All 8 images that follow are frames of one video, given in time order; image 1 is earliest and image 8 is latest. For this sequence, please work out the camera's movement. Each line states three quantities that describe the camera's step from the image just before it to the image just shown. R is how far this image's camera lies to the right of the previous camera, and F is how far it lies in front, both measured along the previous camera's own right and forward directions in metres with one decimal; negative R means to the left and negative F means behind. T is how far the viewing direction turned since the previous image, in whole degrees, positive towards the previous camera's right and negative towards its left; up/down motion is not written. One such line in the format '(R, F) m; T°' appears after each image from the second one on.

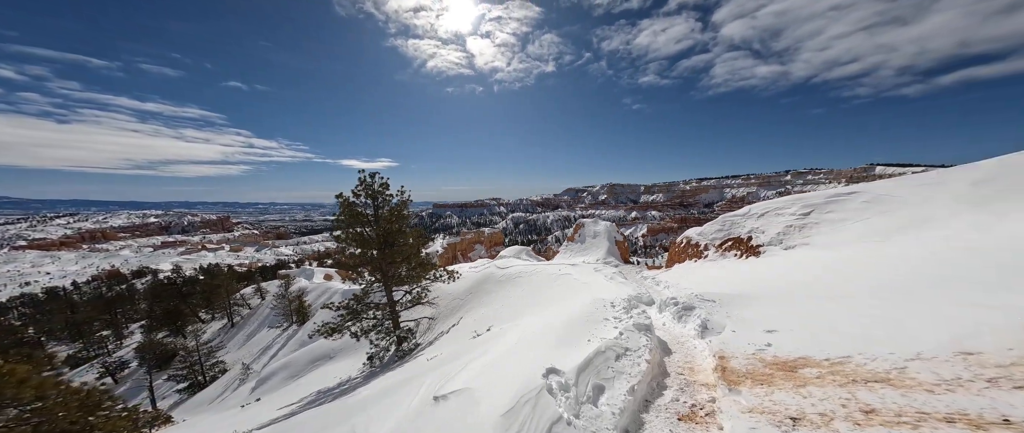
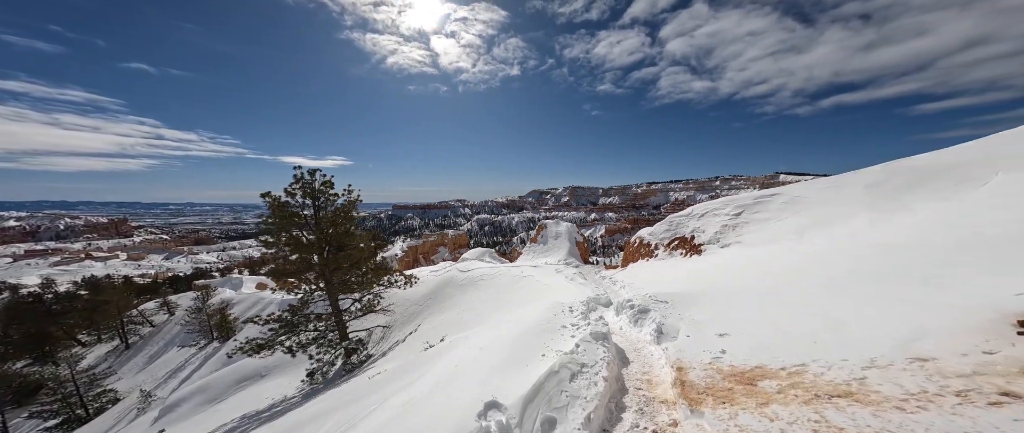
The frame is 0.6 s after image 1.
(+0.2, +0.5) m; +7°
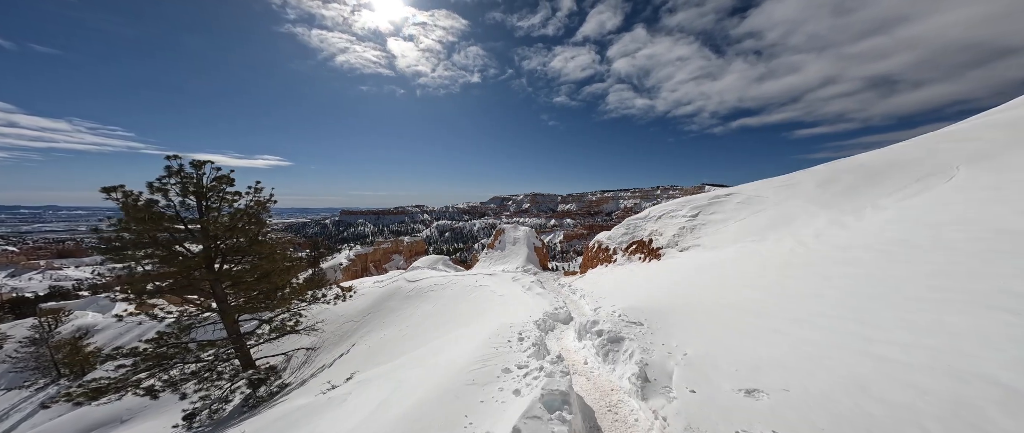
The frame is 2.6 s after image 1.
(+0.6, +2.1) m; +8°
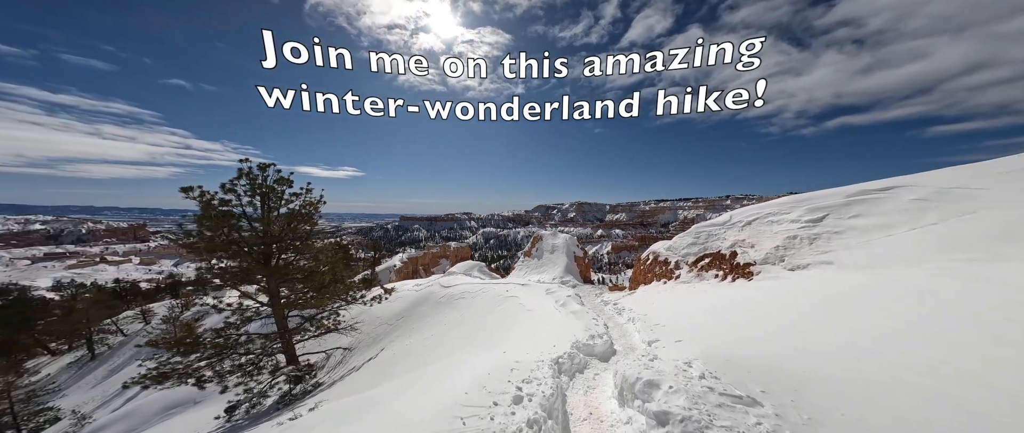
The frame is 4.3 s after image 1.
(+0.6, +2.3) m; -9°
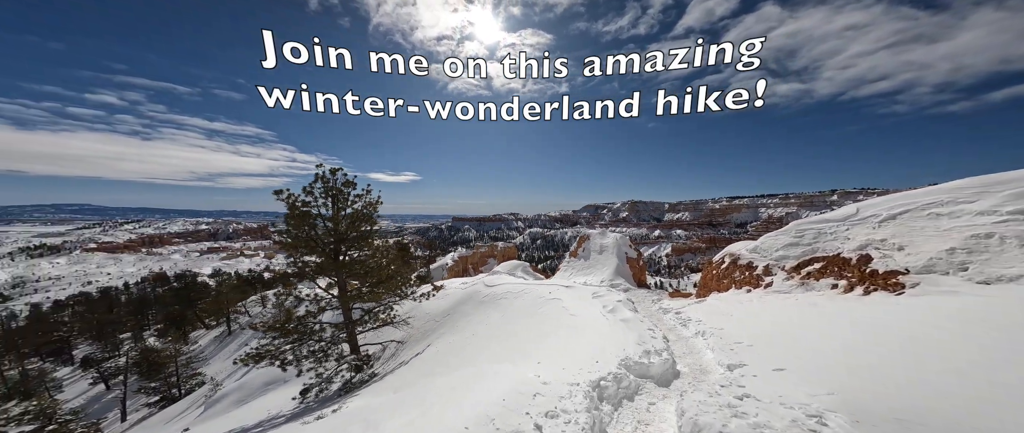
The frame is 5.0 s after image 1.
(+0.2, +1.1) m; -9°
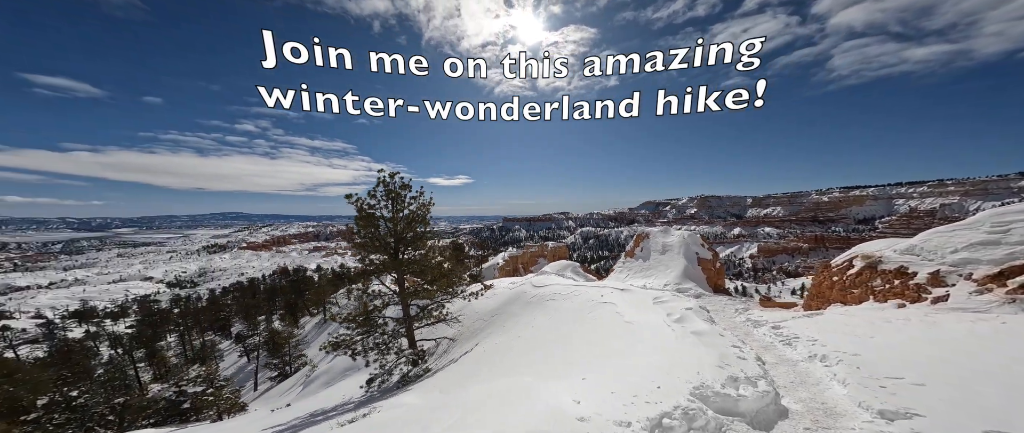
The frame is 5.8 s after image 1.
(+0.2, +1.1) m; -9°
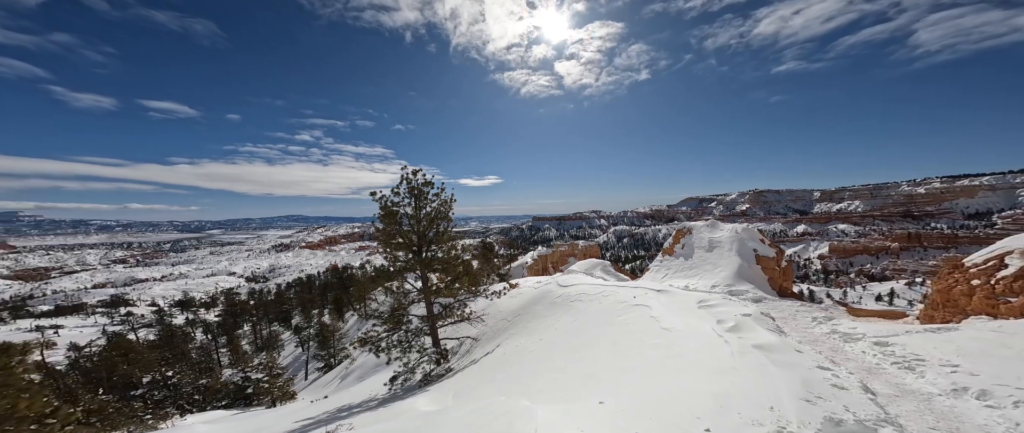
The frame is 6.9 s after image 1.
(+0.6, +1.5) m; -6°
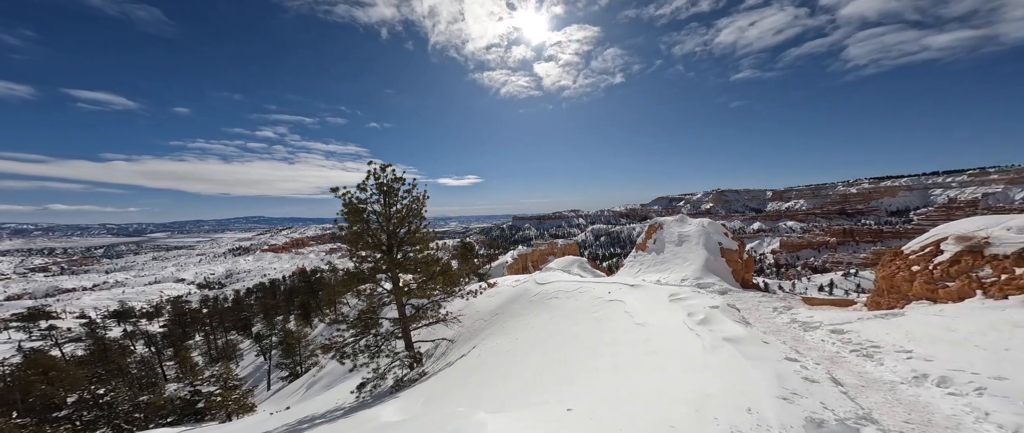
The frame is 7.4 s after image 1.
(+0.2, +0.5) m; +5°
